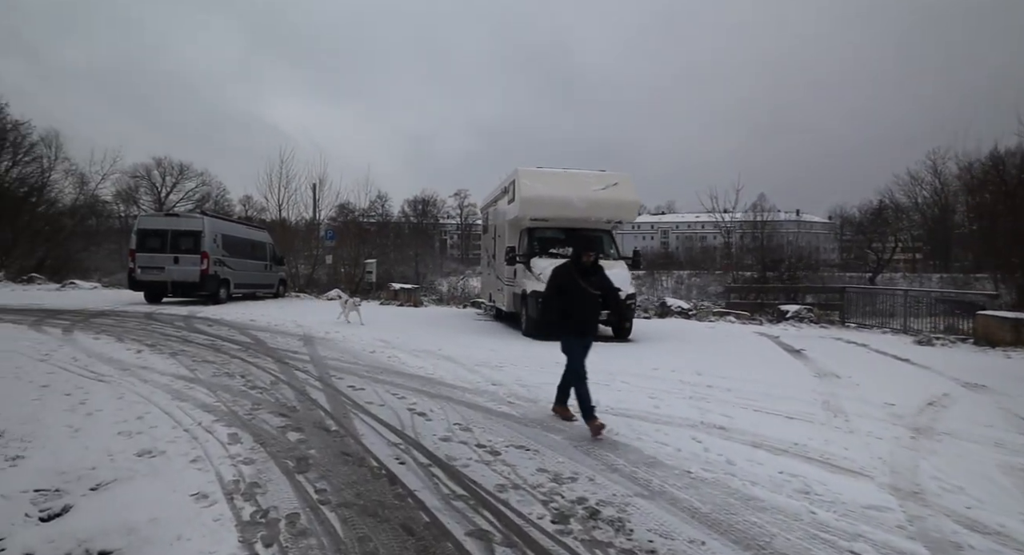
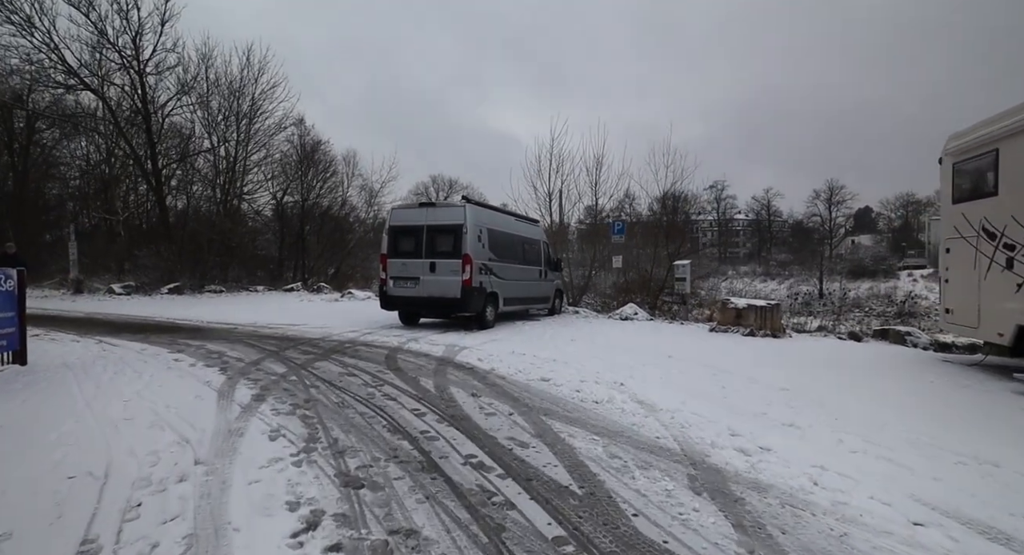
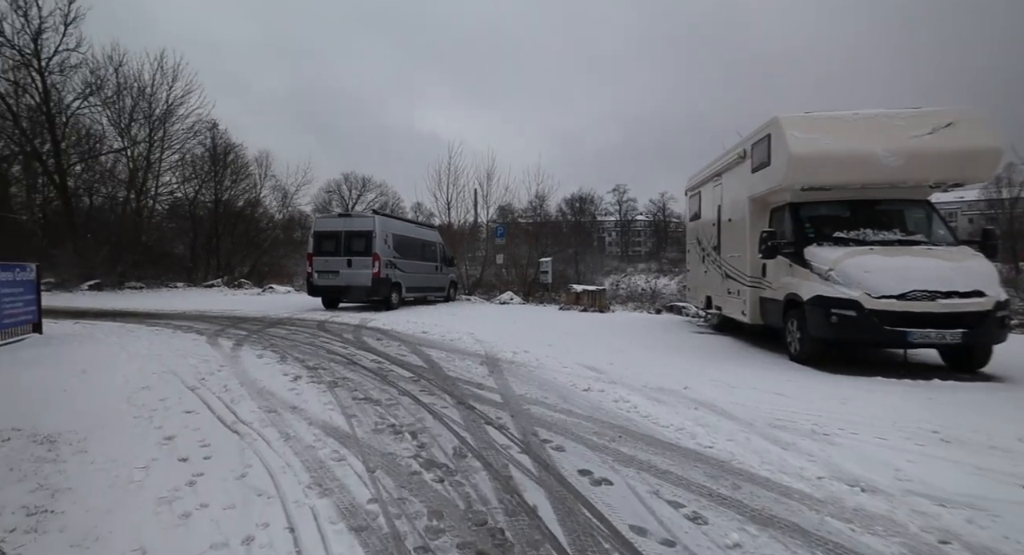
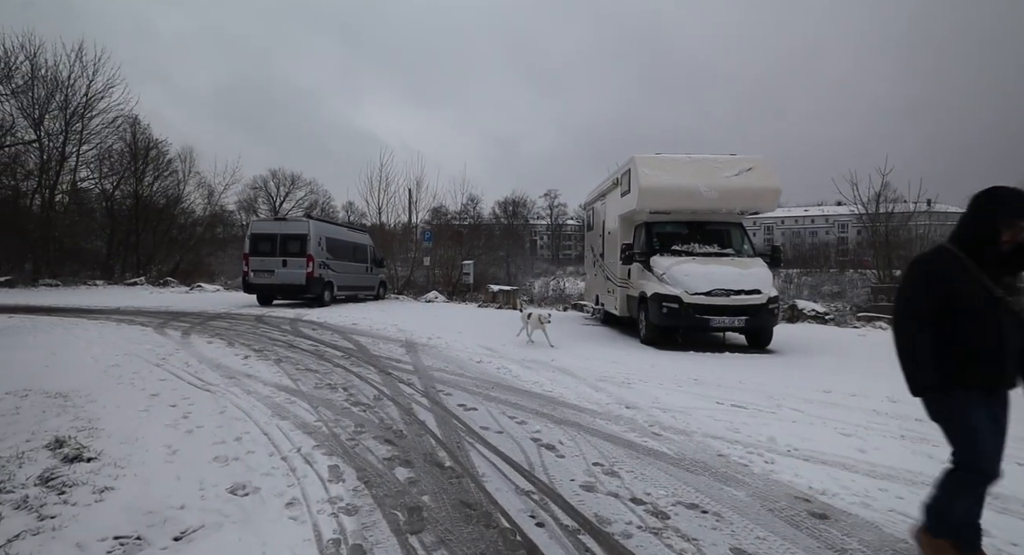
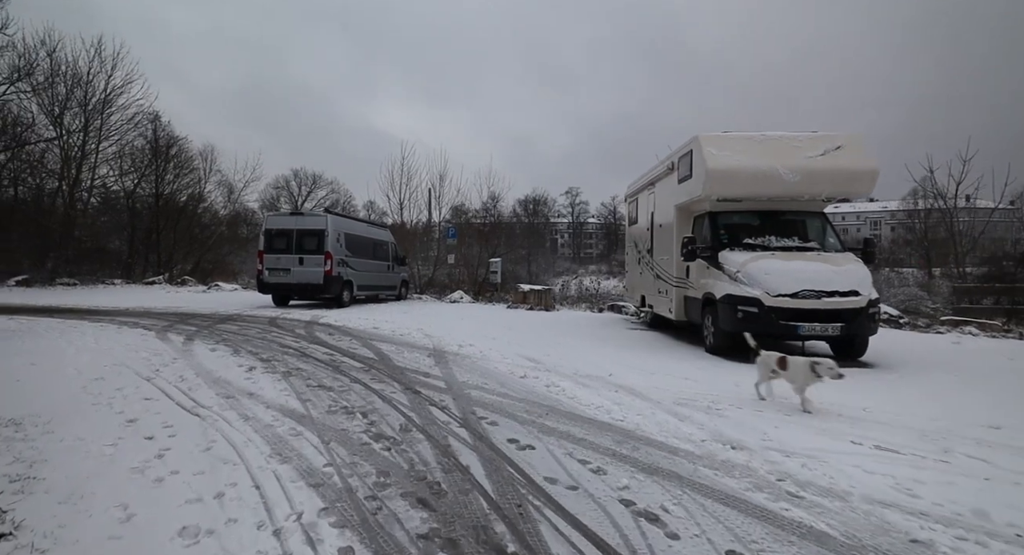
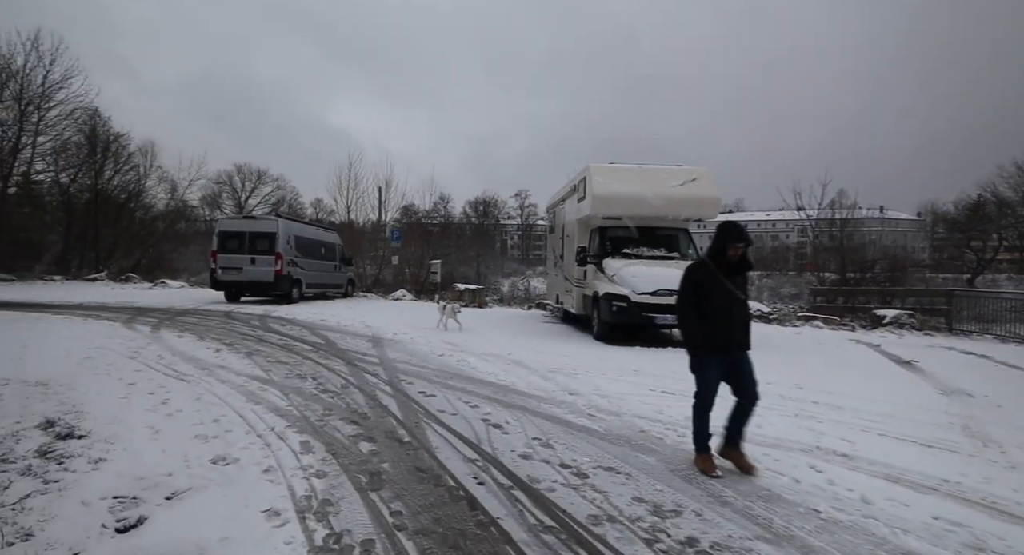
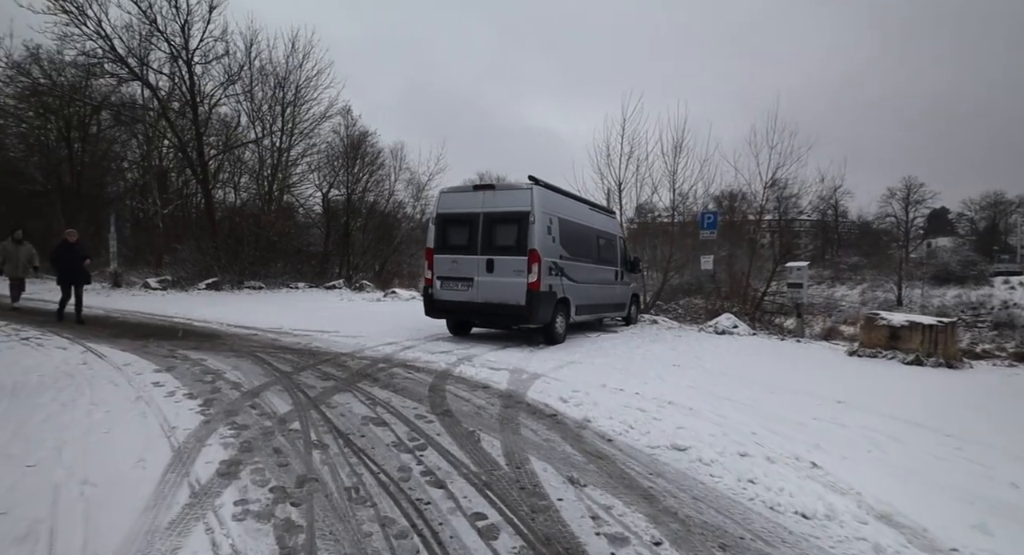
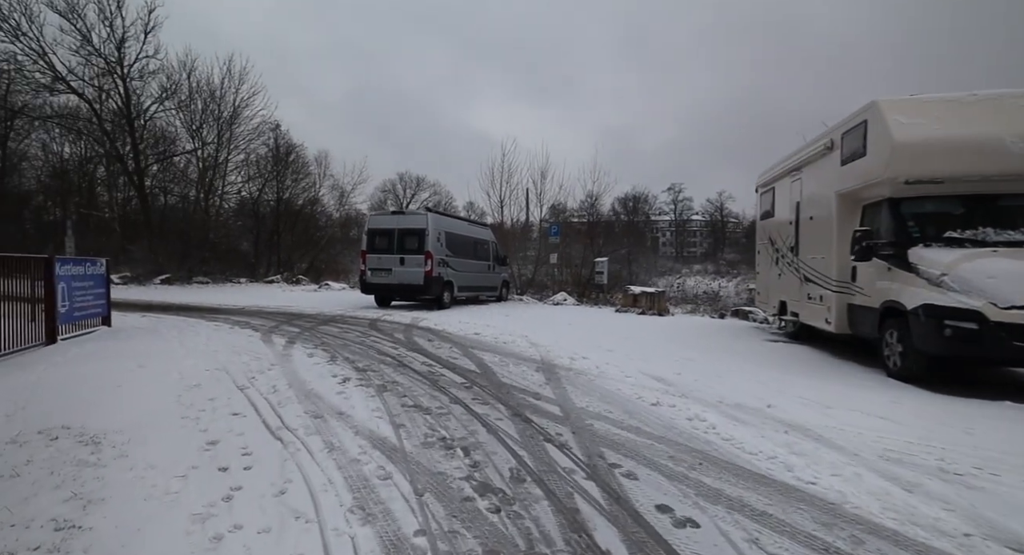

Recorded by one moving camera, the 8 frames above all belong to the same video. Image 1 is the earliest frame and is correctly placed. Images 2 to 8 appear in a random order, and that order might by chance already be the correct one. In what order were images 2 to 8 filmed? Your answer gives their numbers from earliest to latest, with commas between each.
6, 4, 5, 3, 8, 2, 7
